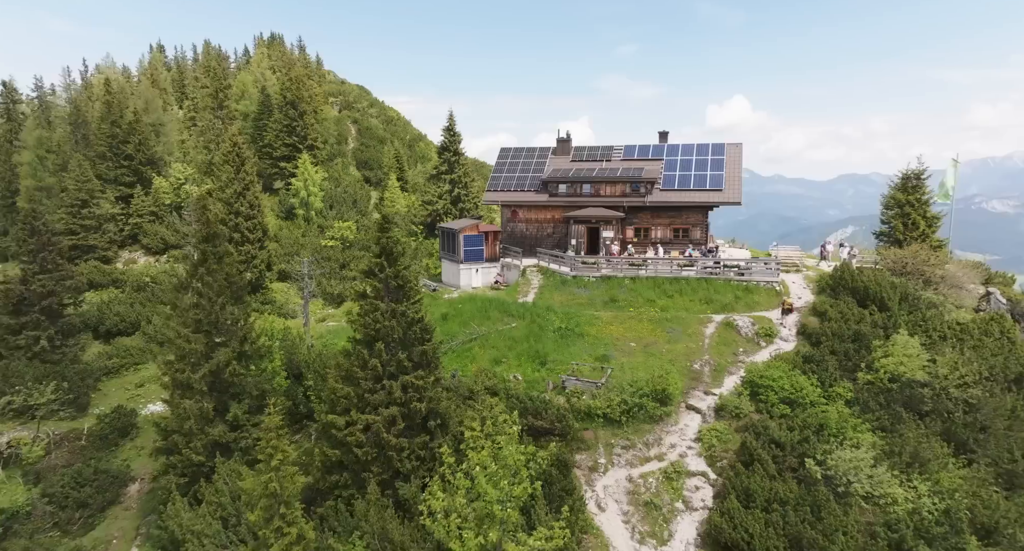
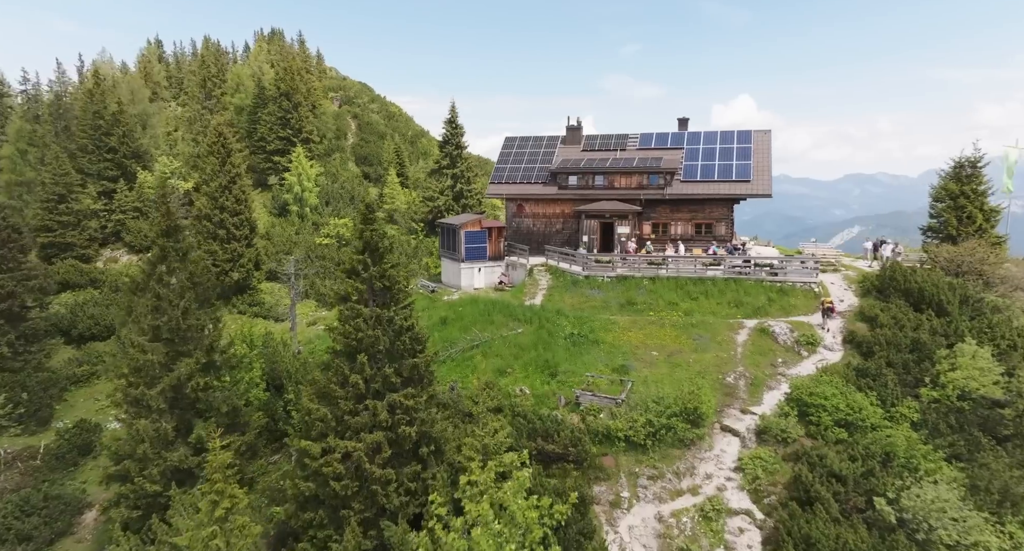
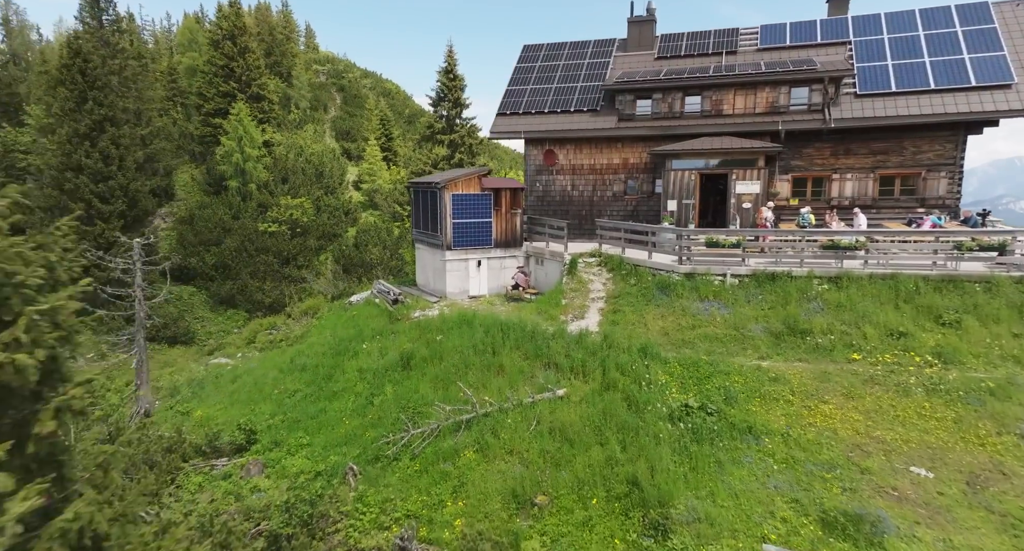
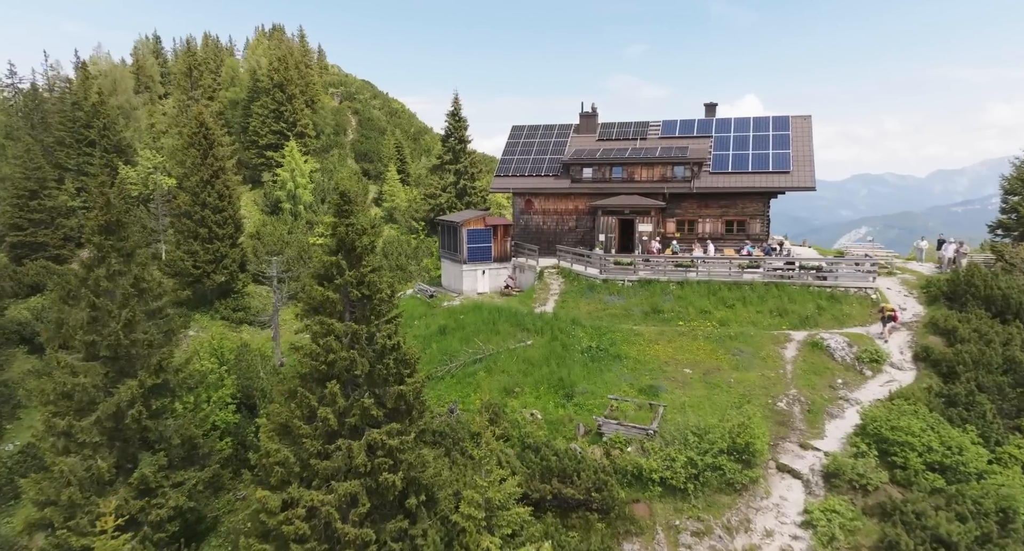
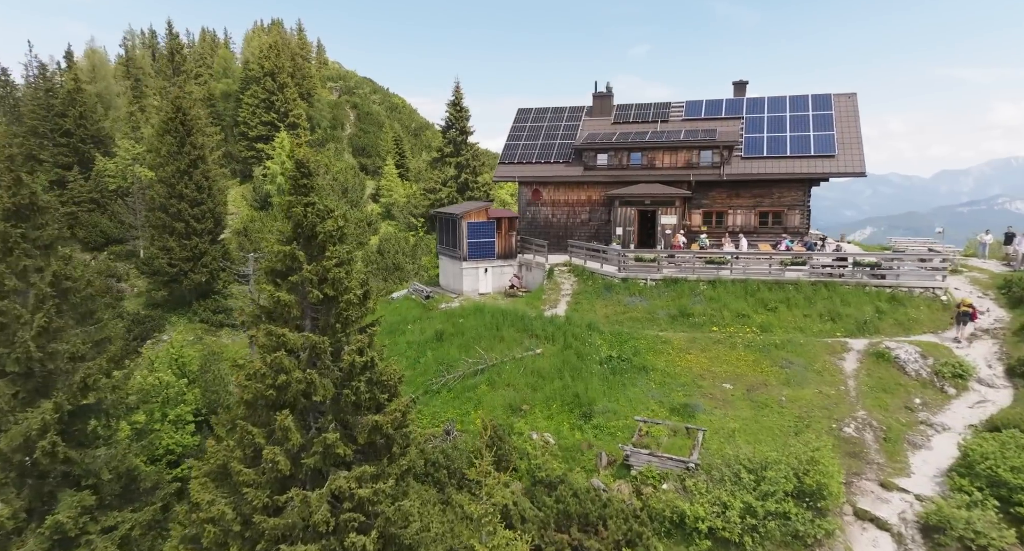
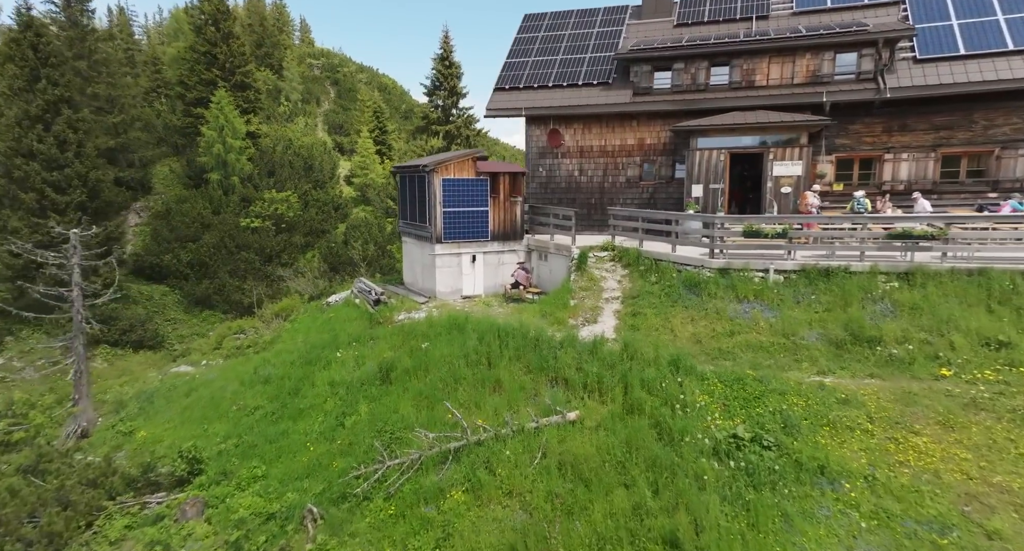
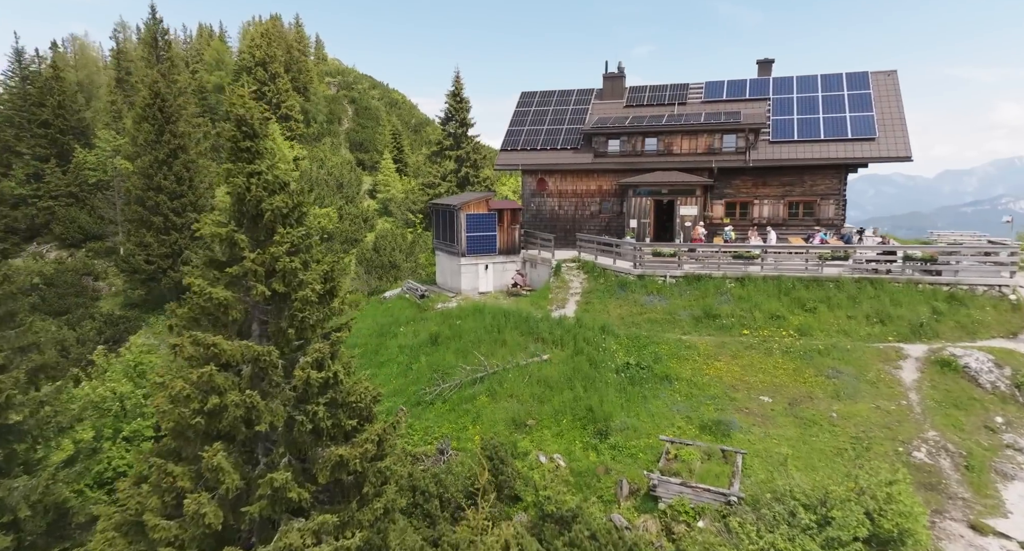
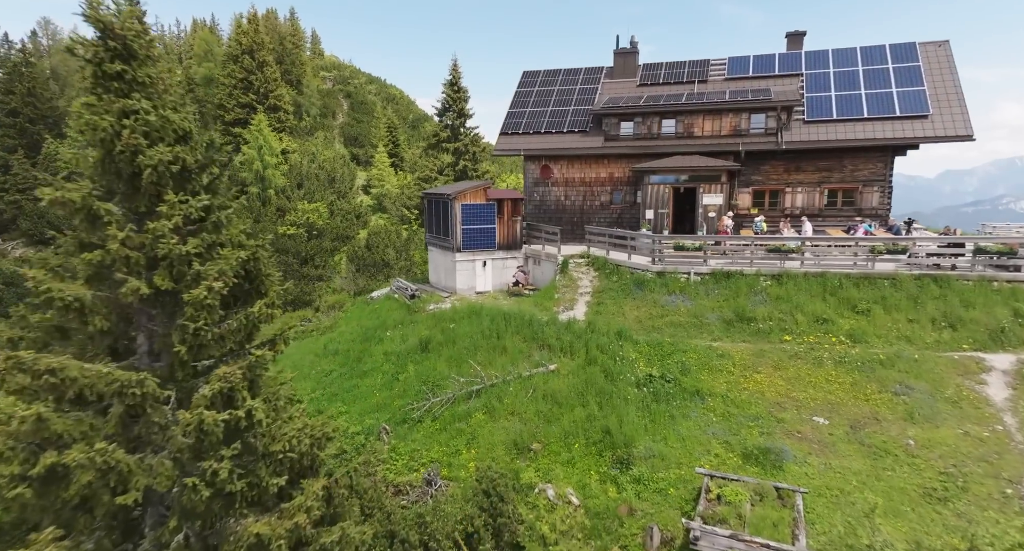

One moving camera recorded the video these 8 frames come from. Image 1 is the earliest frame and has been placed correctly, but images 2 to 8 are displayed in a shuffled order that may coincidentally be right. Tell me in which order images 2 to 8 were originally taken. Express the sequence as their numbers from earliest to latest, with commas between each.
2, 4, 5, 7, 8, 3, 6
